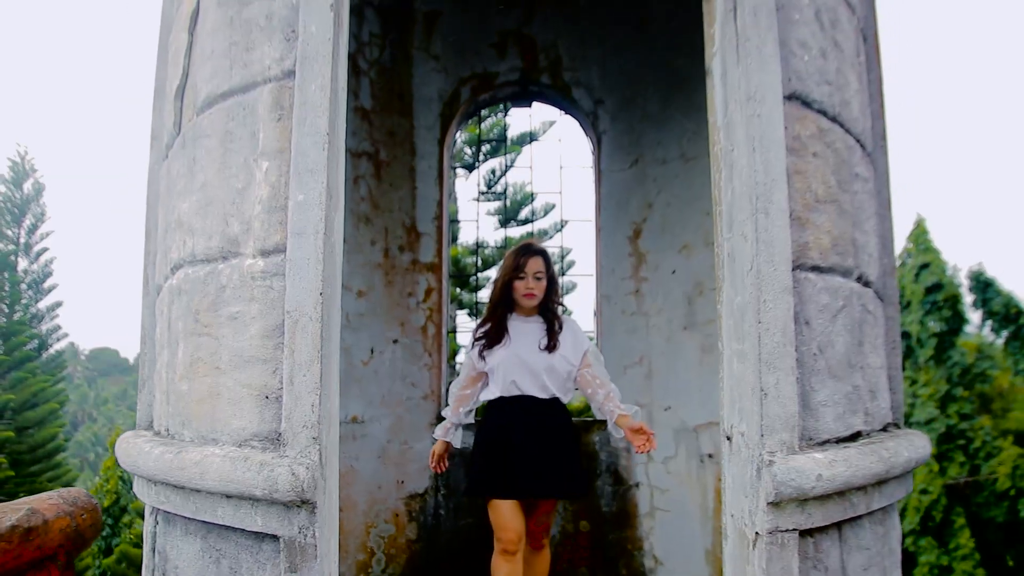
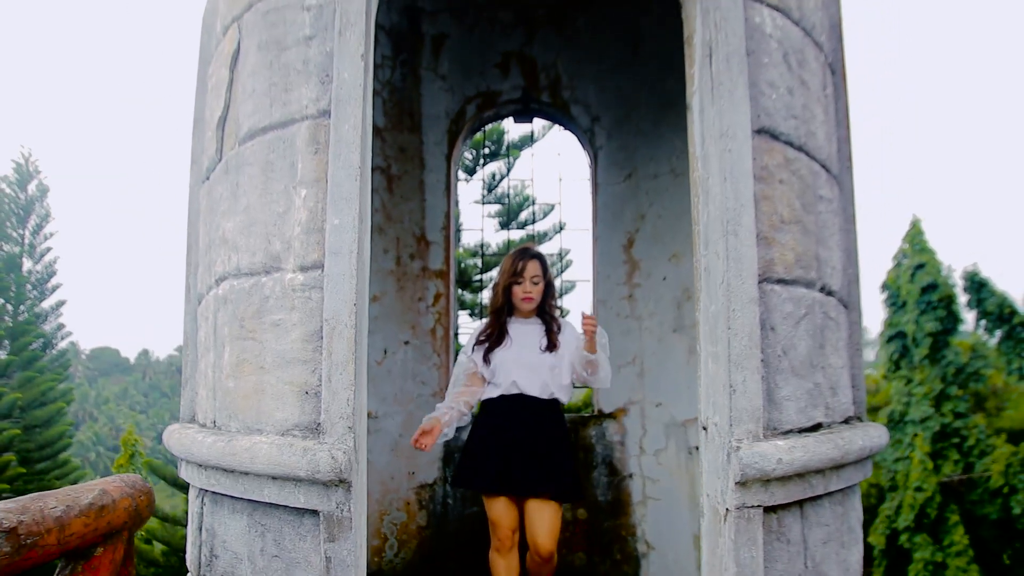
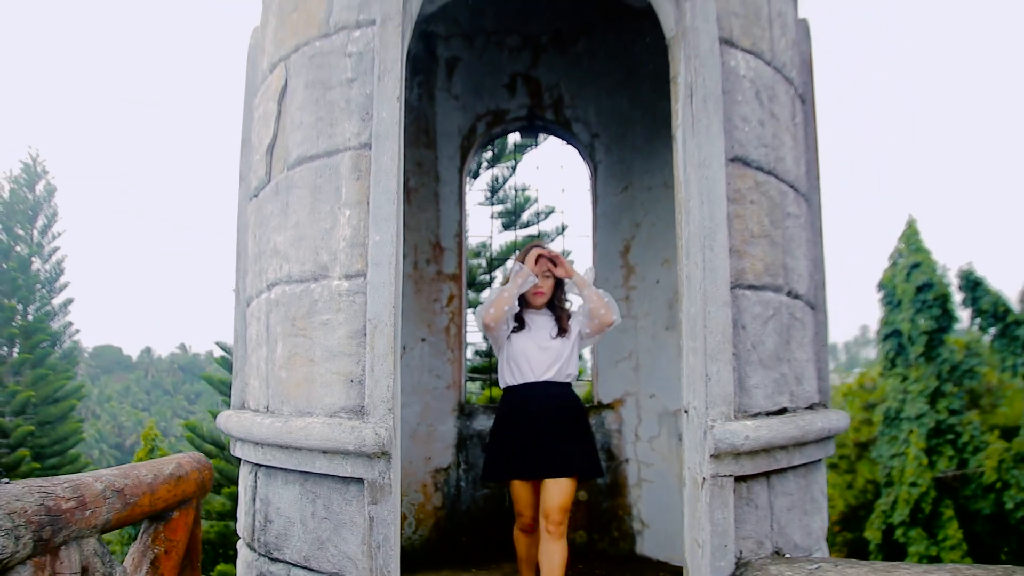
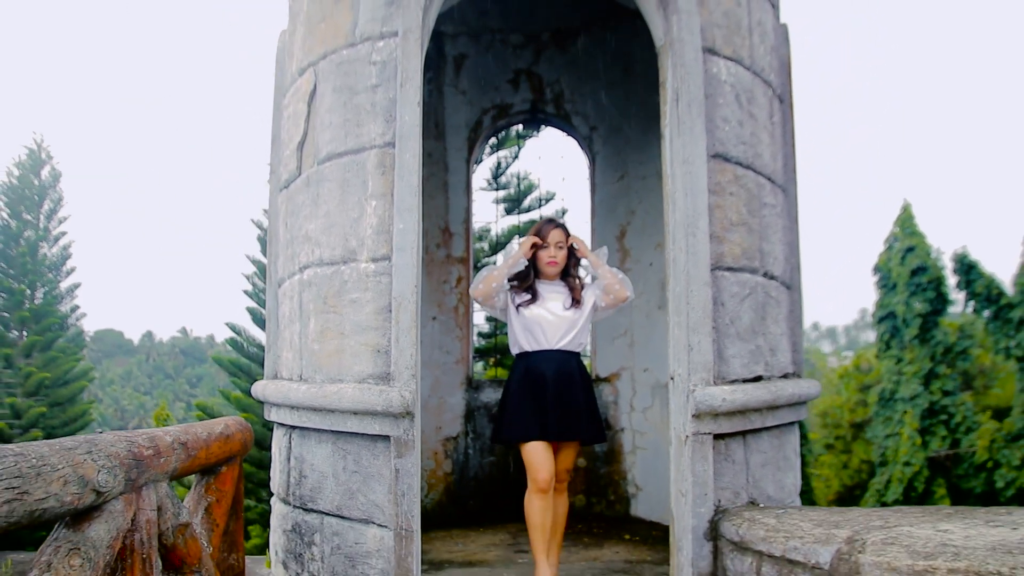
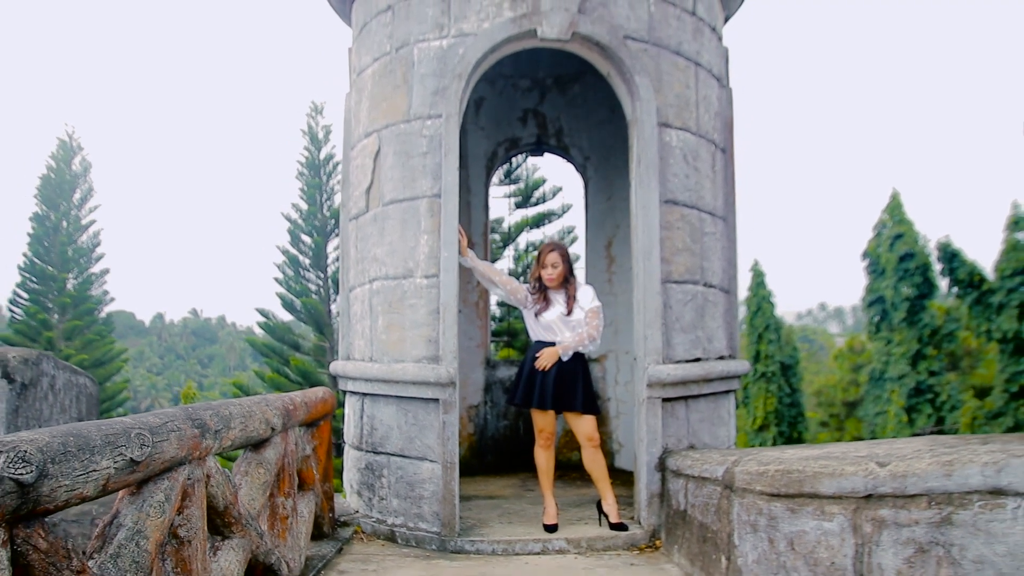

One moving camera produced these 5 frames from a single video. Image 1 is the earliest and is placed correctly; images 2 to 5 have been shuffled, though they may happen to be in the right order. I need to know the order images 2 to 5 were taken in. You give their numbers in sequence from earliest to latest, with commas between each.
2, 3, 4, 5
